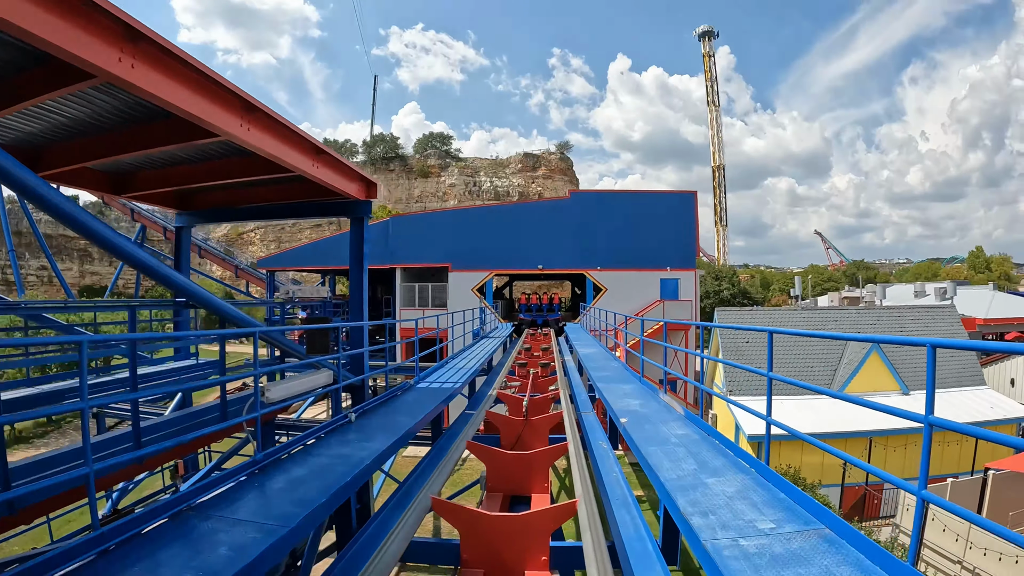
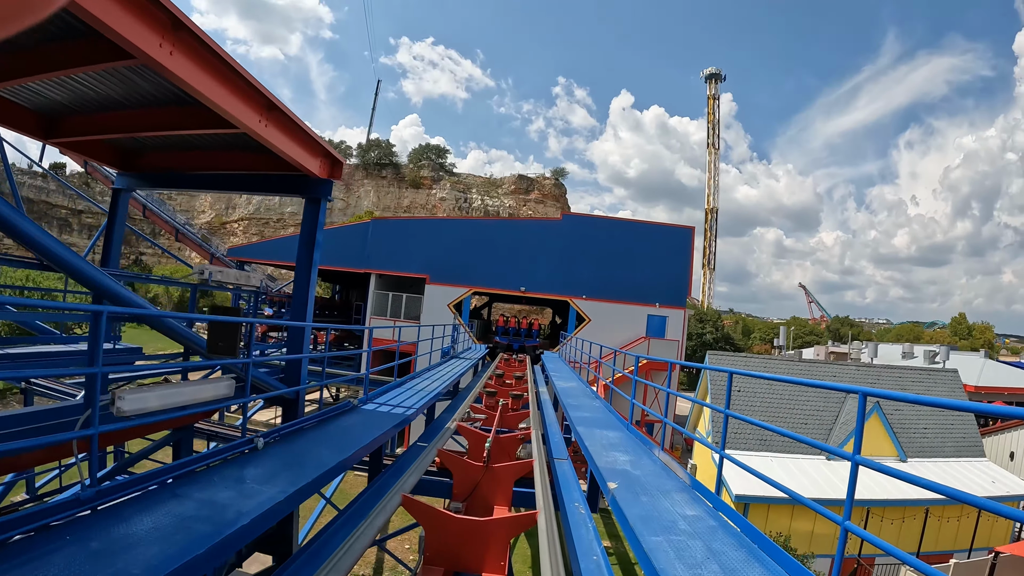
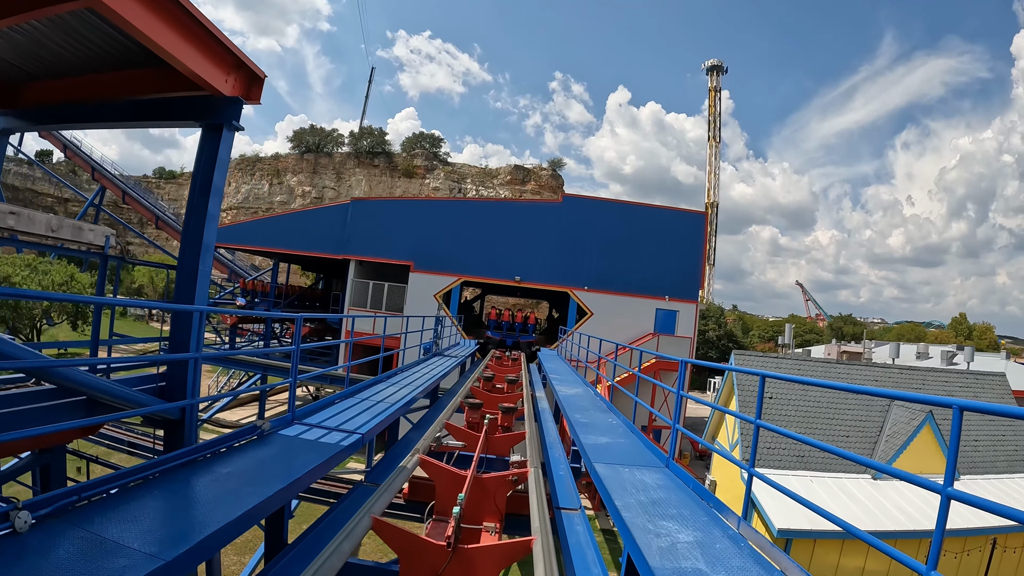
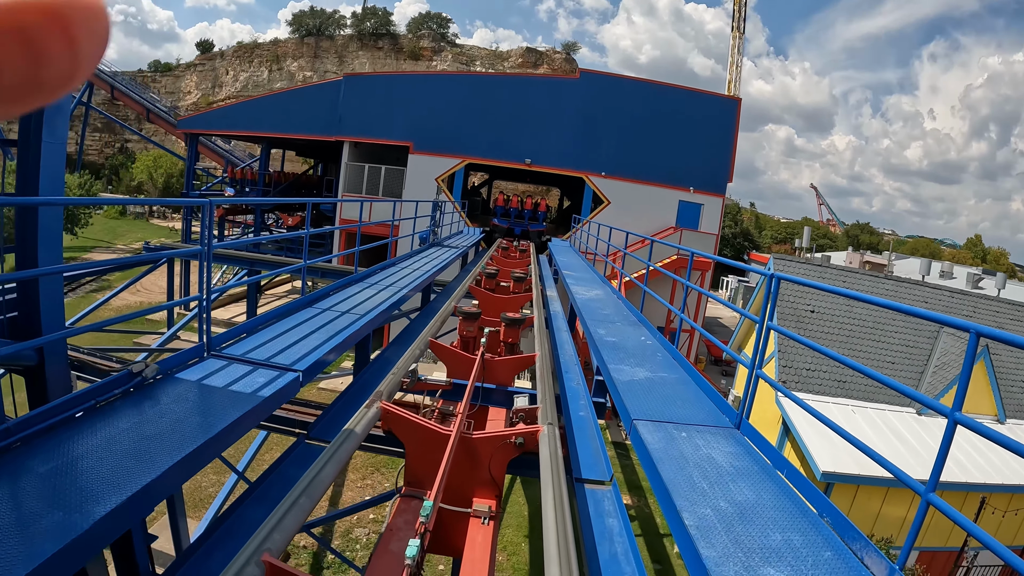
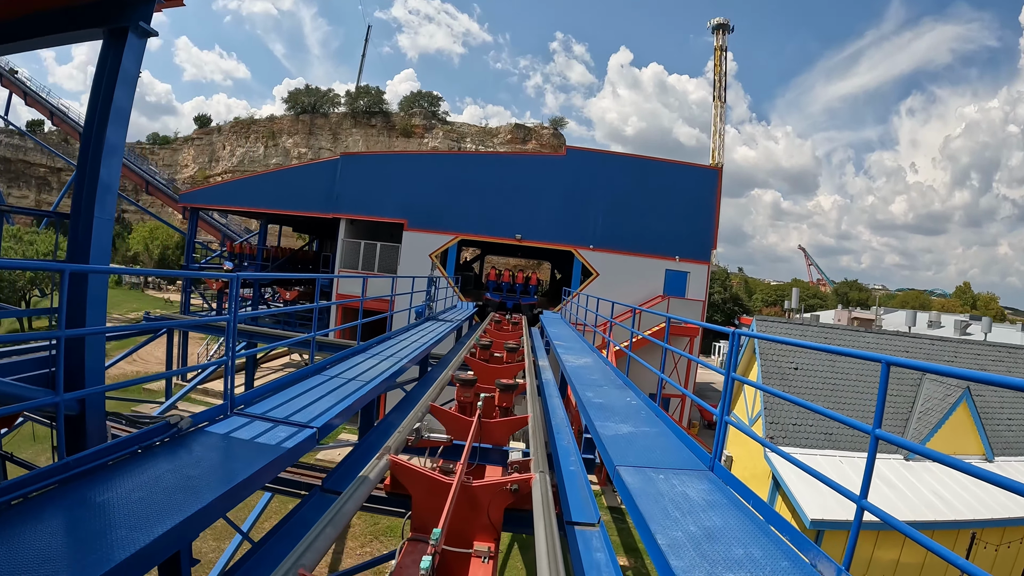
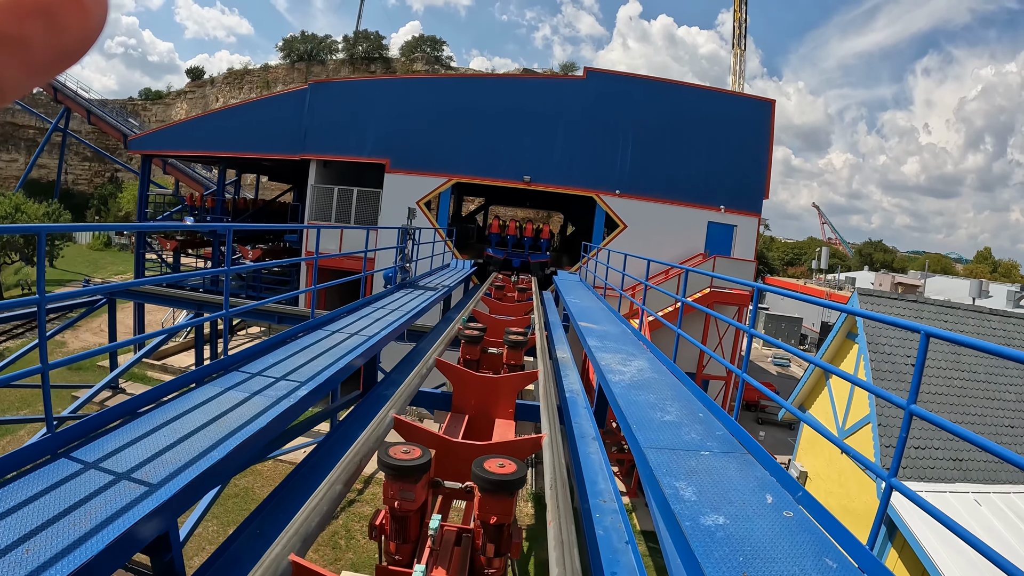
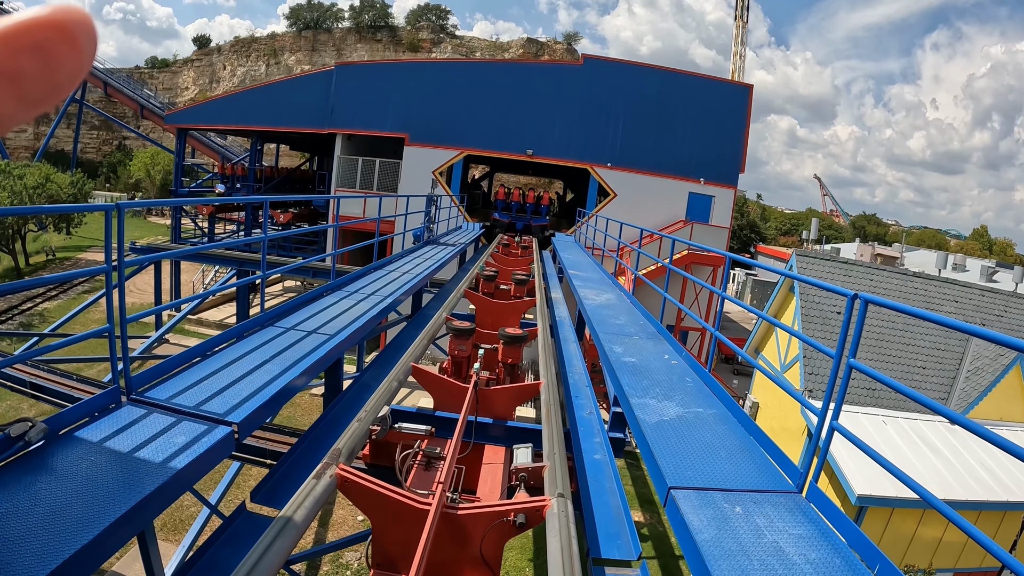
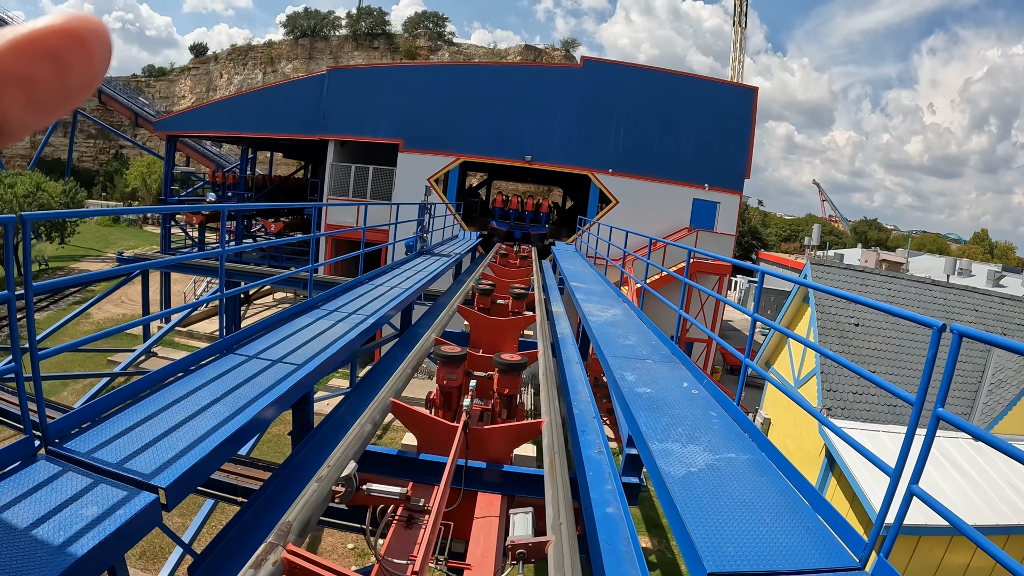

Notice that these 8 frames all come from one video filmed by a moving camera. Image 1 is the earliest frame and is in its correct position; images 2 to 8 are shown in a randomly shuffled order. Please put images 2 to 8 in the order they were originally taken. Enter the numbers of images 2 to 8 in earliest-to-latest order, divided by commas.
2, 3, 5, 4, 7, 8, 6
